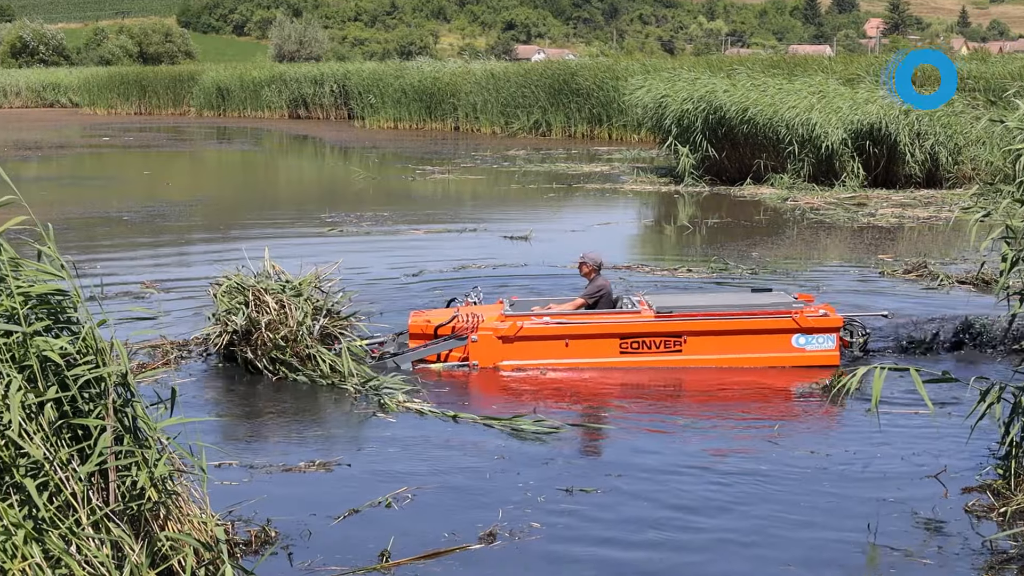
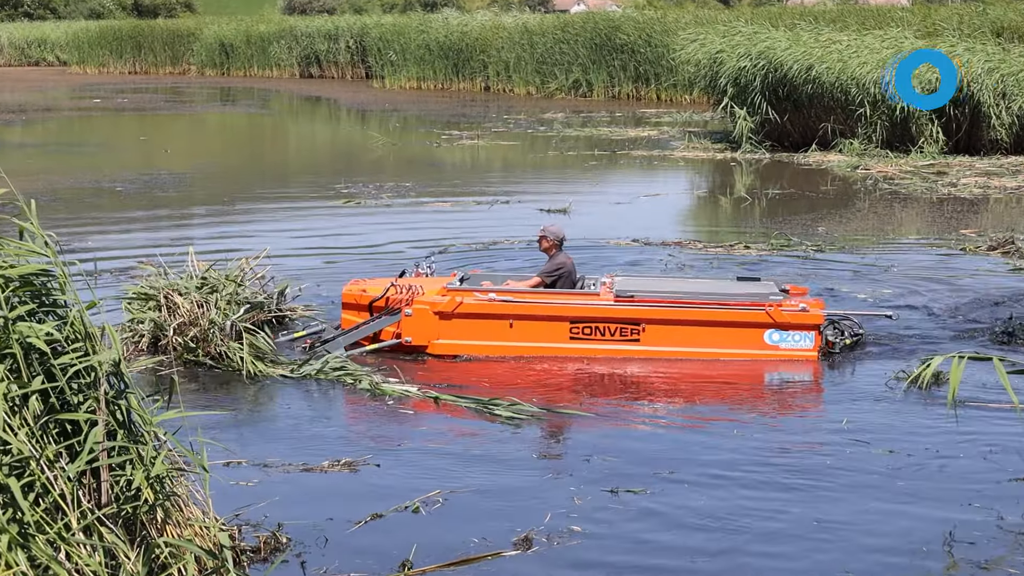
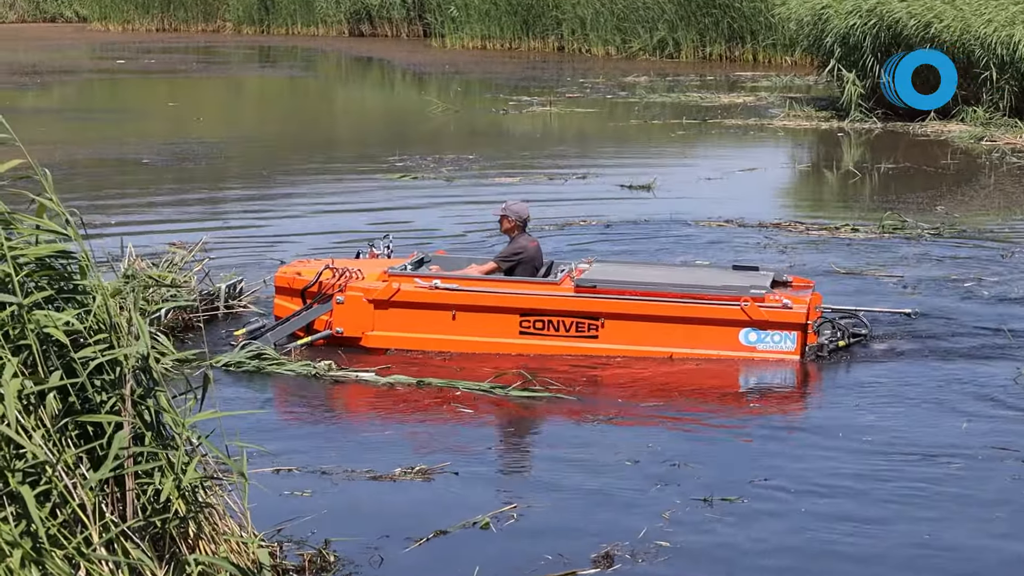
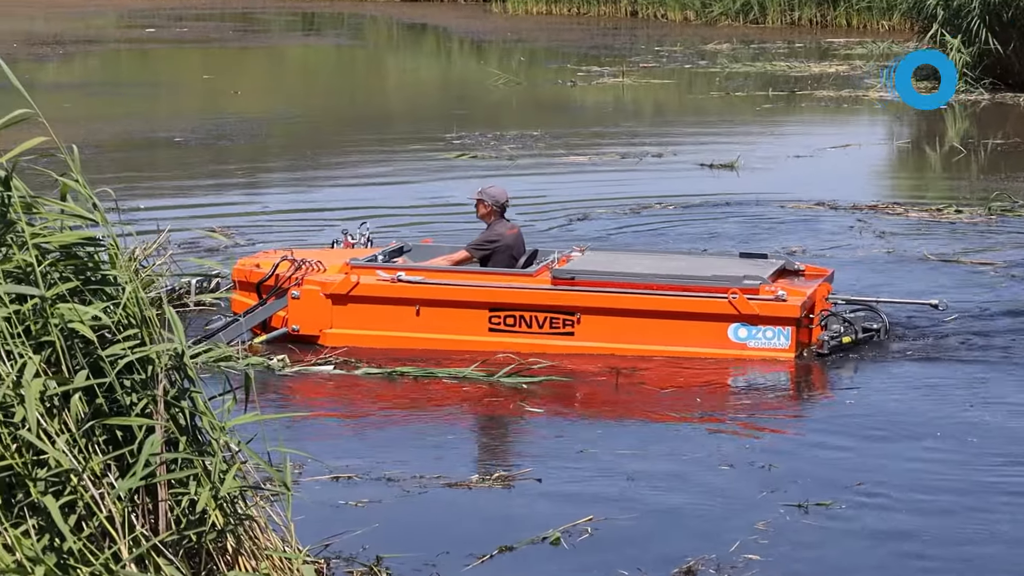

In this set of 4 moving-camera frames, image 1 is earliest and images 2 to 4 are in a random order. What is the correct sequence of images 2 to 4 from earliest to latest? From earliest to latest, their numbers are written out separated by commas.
2, 3, 4
